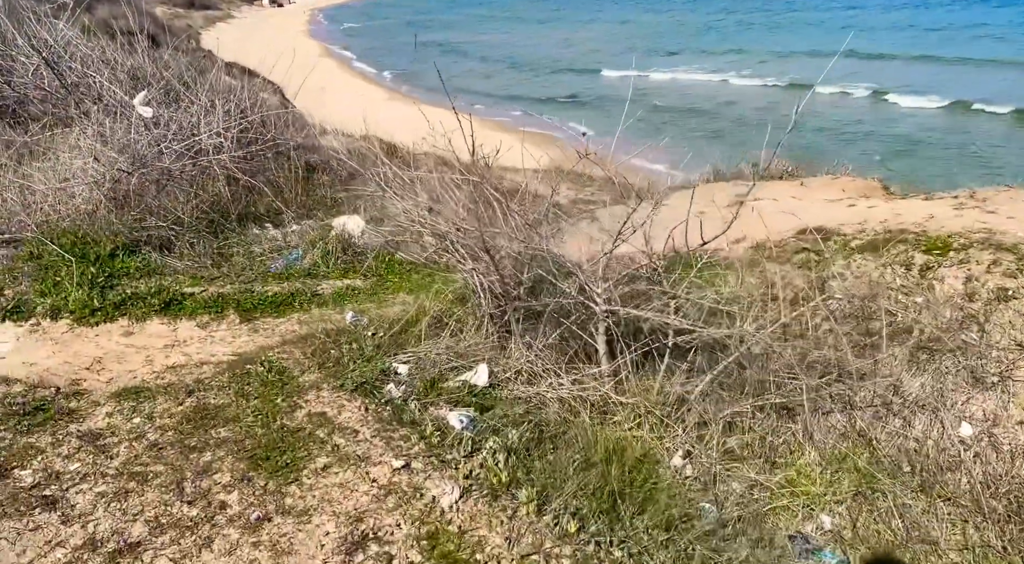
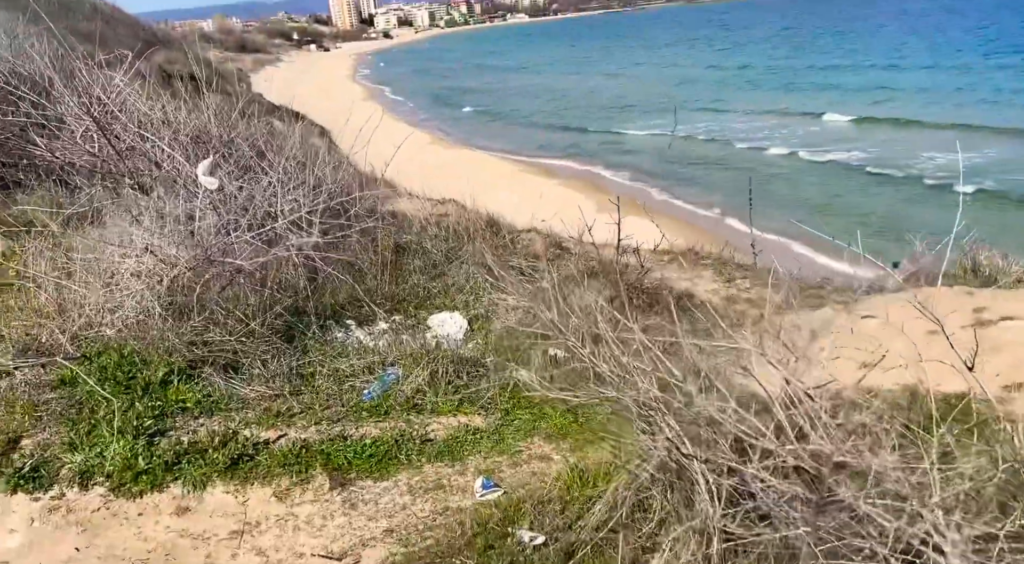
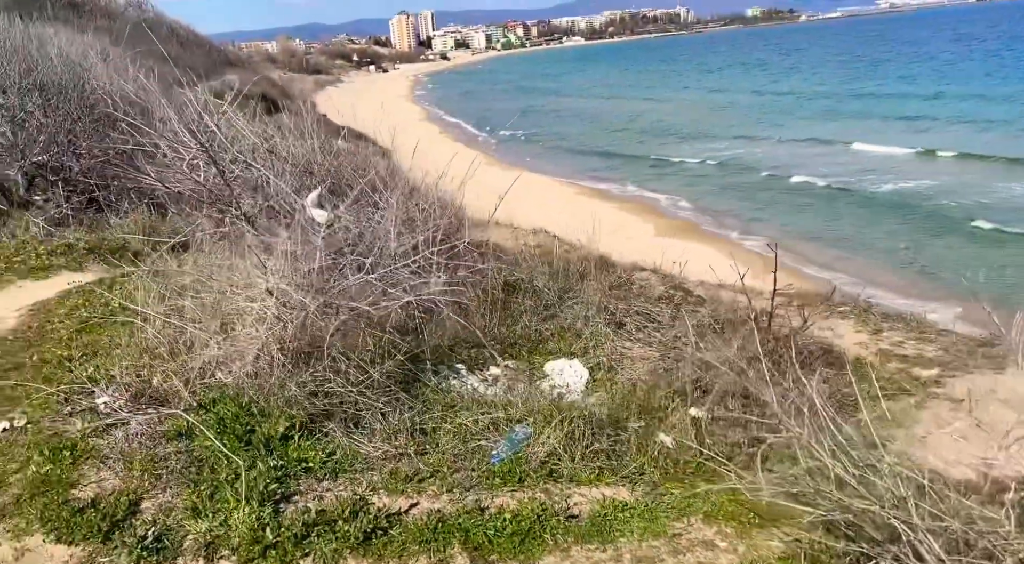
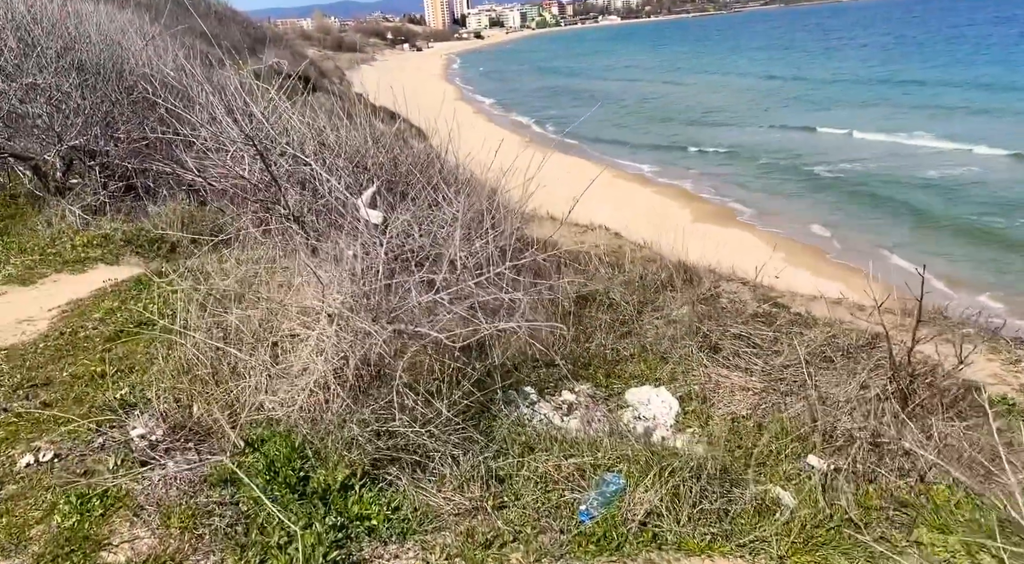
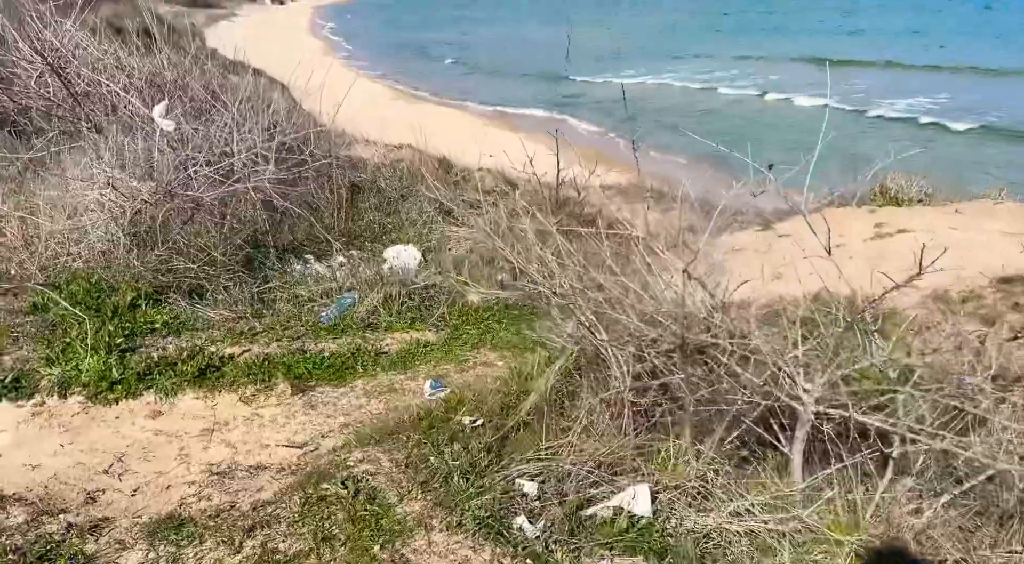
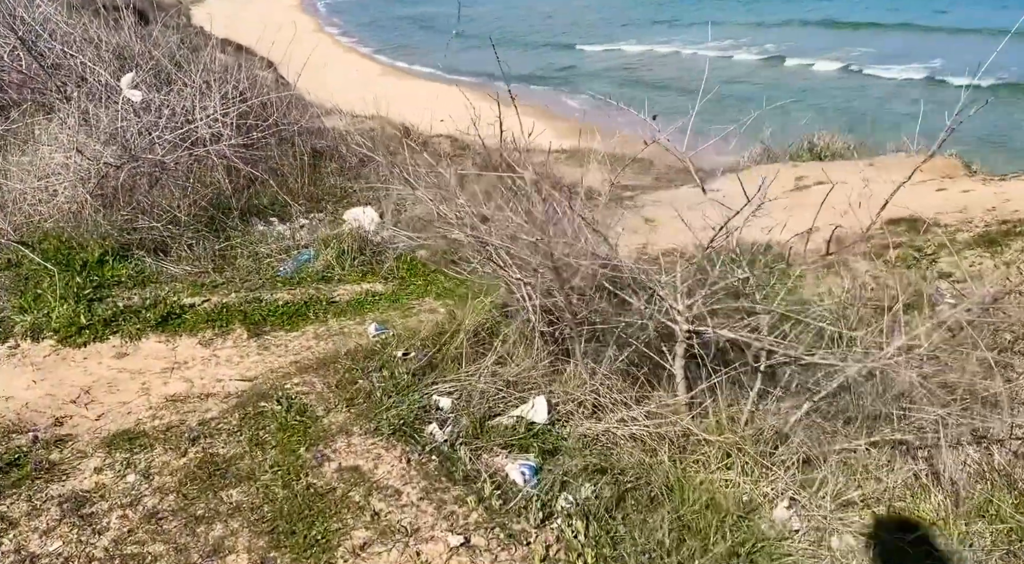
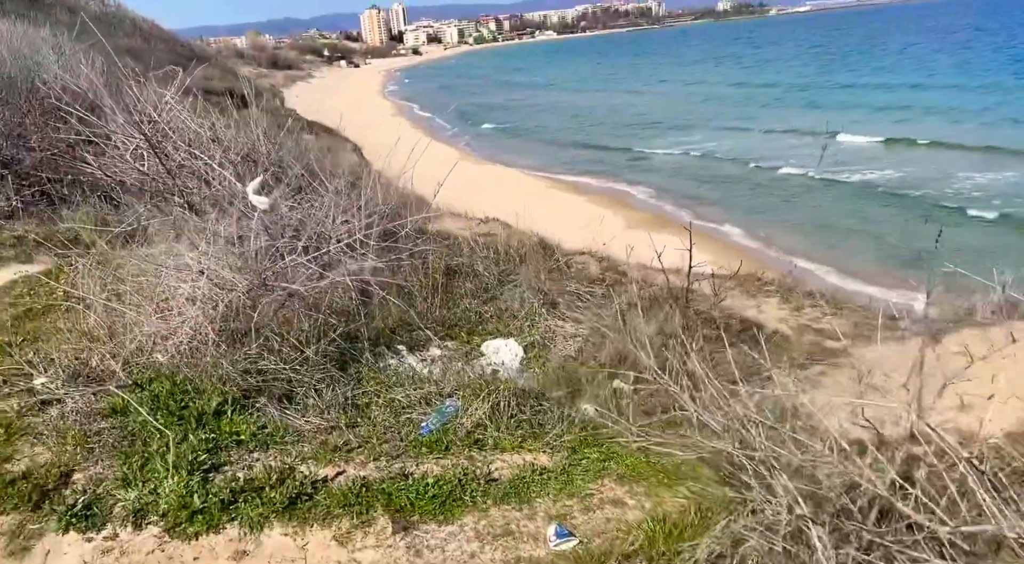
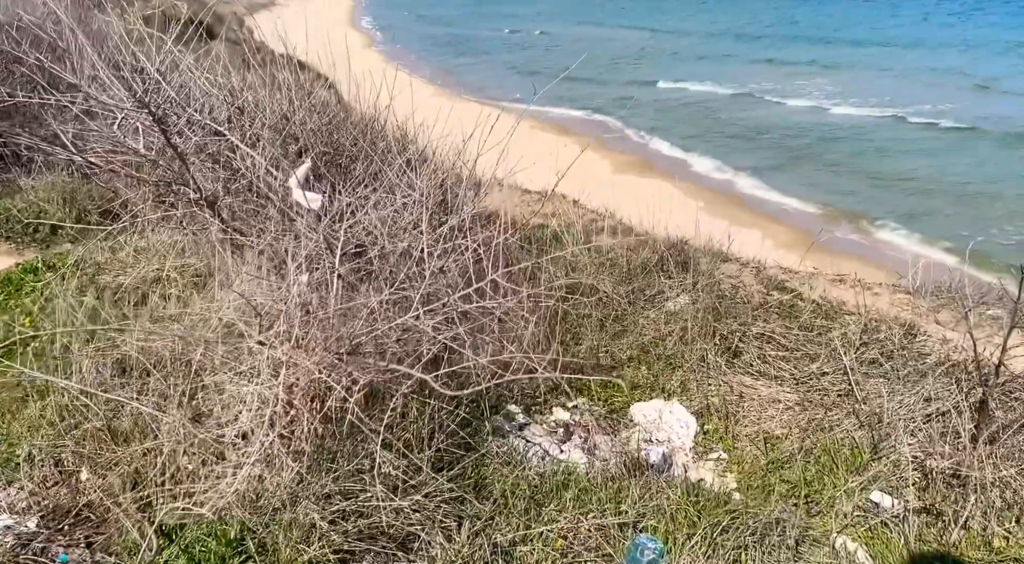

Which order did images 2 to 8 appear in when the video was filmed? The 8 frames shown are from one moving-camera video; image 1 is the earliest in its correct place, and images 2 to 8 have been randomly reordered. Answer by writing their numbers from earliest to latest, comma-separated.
6, 5, 2, 7, 3, 4, 8
